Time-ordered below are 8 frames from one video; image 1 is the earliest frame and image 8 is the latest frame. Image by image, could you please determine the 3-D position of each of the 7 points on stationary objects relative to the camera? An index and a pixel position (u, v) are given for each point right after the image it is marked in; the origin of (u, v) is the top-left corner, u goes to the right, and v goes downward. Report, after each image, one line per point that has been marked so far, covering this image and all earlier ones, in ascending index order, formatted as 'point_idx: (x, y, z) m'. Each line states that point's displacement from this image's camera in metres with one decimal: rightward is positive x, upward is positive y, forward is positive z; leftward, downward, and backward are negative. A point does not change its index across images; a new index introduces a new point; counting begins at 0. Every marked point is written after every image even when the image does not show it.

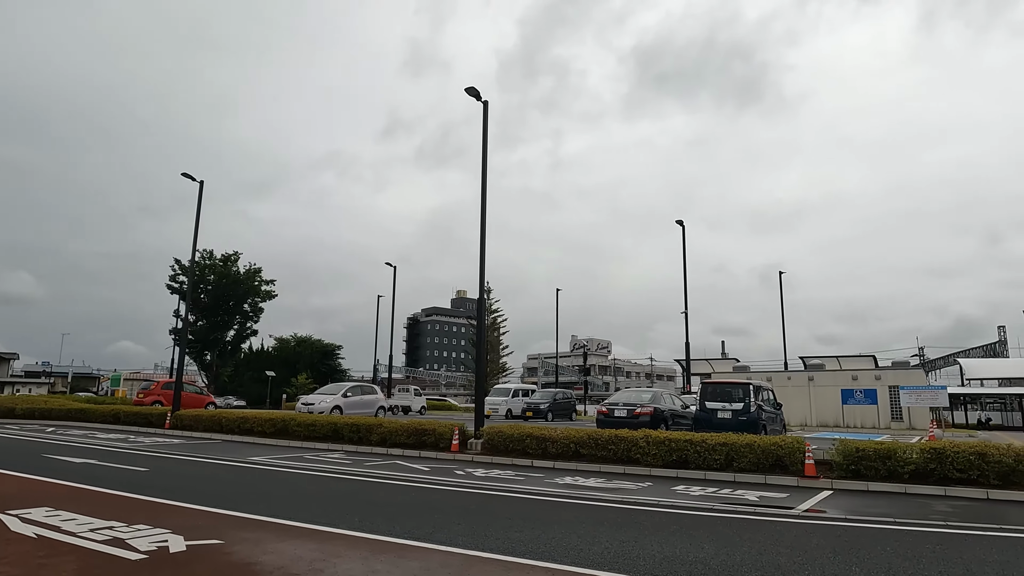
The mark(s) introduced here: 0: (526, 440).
0: (+0.3, -3.4, +14.7) m
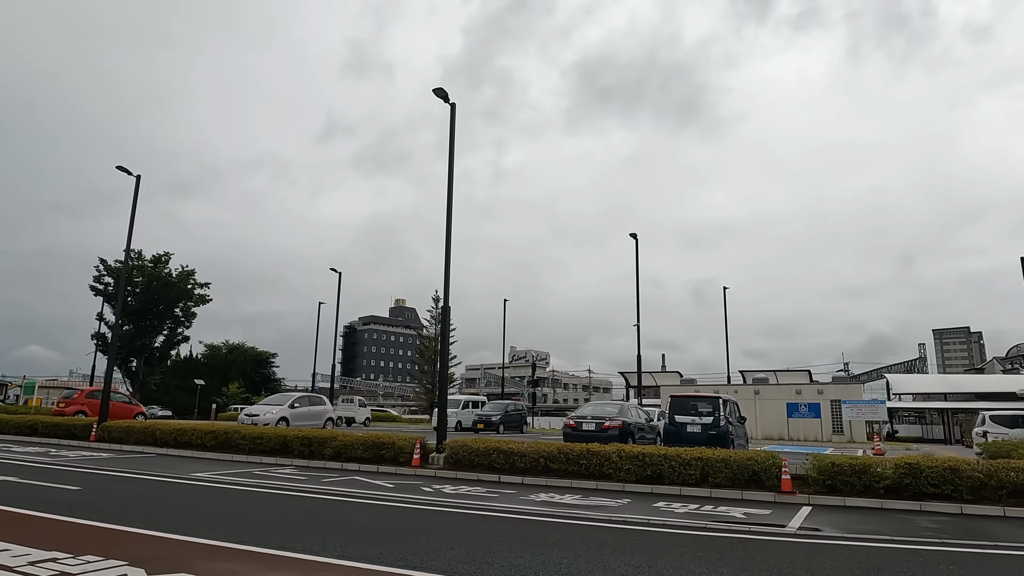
0: (-0.4, -3.6, +14.1) m
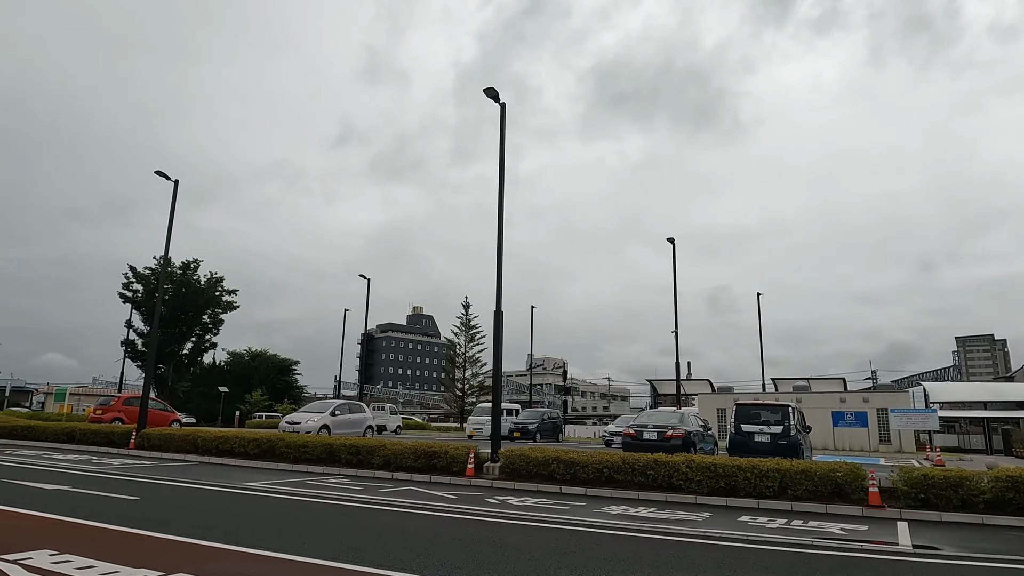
0: (+0.8, -3.6, +13.7) m
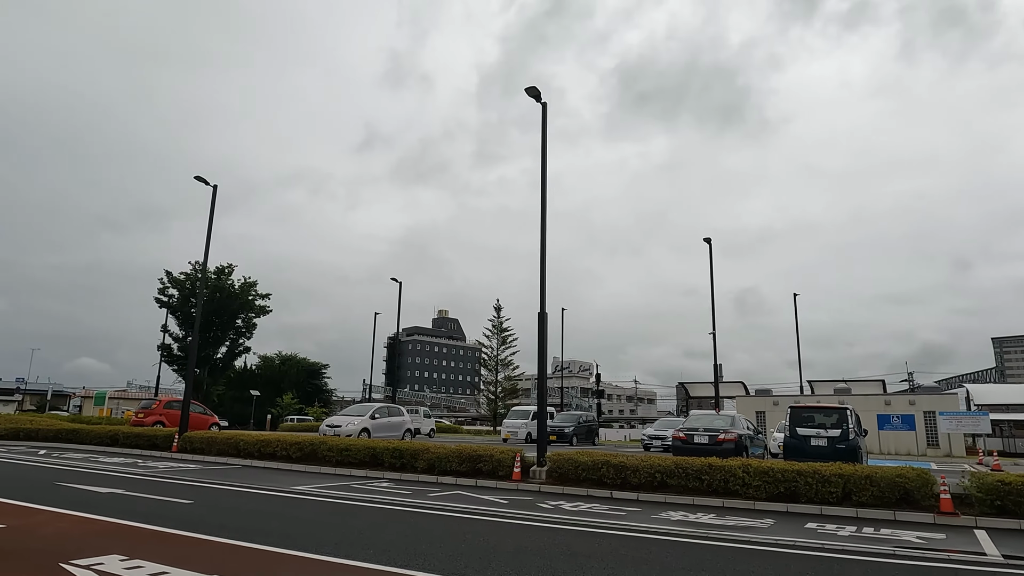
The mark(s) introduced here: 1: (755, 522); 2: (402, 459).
0: (+1.8, -3.7, +13.4) m
1: (+3.8, -3.6, +10.2) m
2: (-2.7, -4.2, +16.1) m
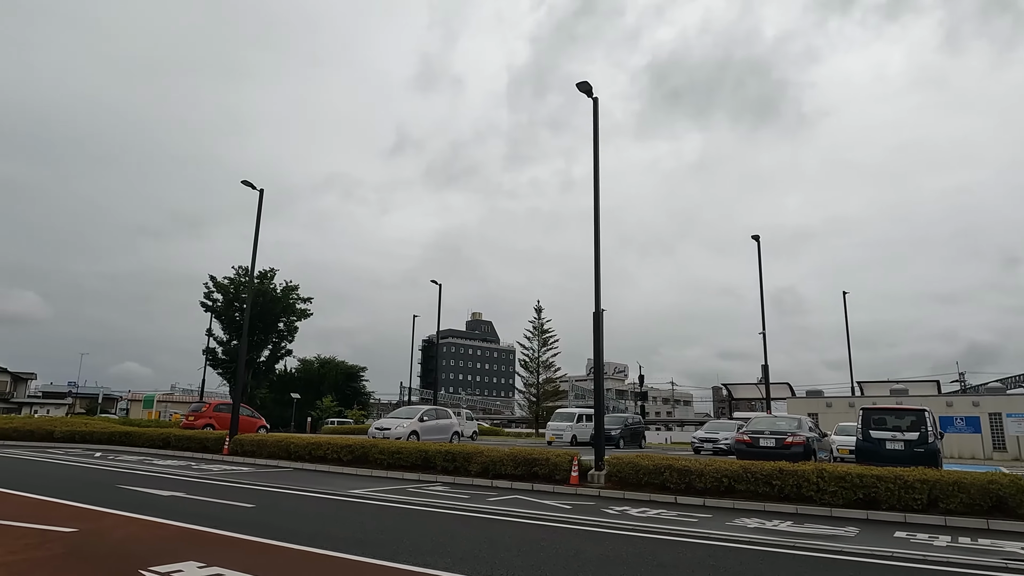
0: (+3.0, -3.6, +13.0) m
1: (+4.8, -3.6, +9.7) m
2: (-1.4, -4.2, +15.9) m
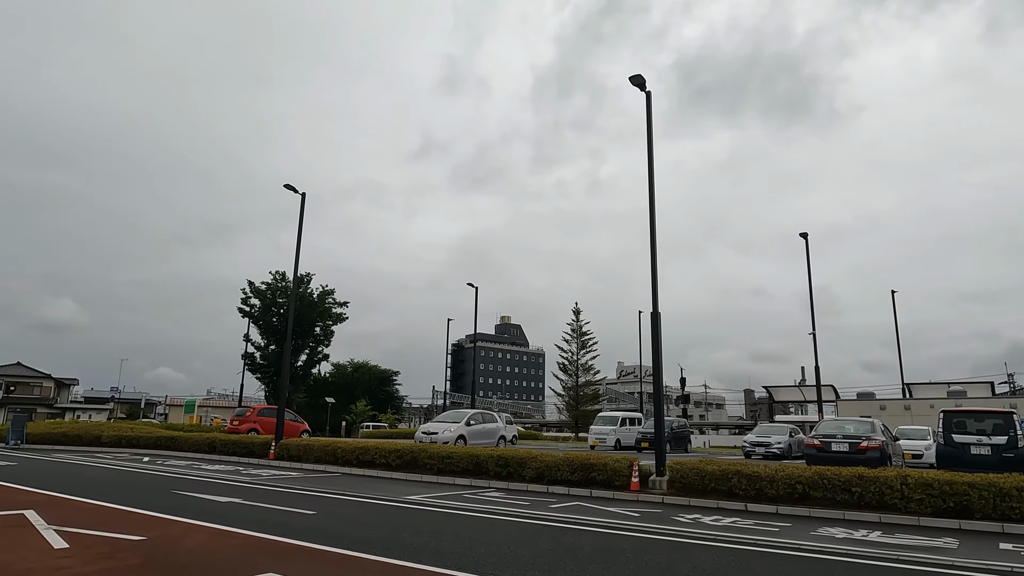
0: (+4.1, -3.6, +12.4) m
1: (+5.8, -3.5, +9.1) m
2: (-0.1, -4.2, +15.5) m
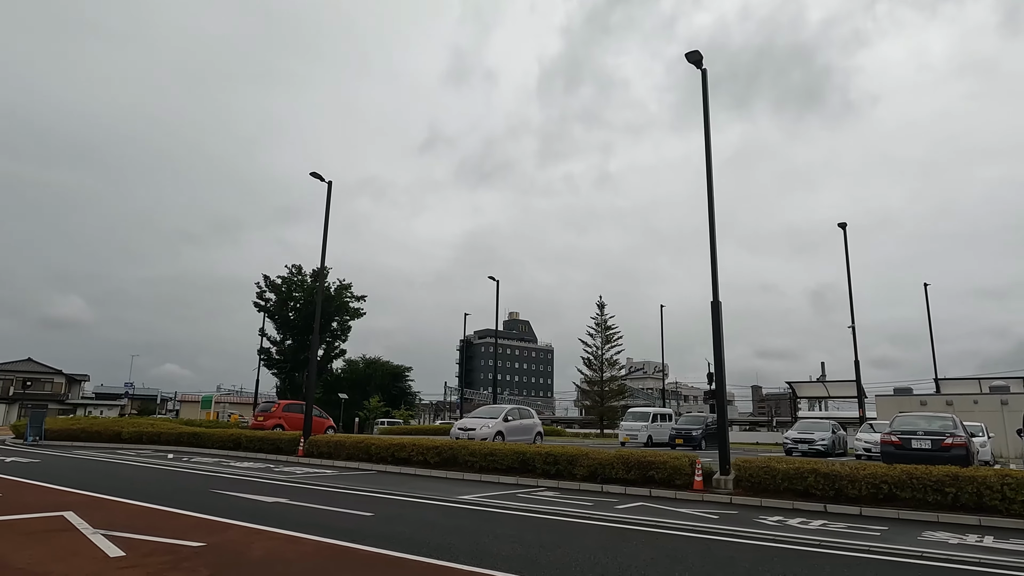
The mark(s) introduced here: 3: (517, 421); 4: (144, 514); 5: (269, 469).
0: (+5.2, -3.3, +11.6) m
1: (+6.9, -3.3, +8.3) m
2: (+1.0, -4.0, +14.8) m
3: (+0.1, -3.9, +19.6) m
4: (-5.0, -3.0, +8.9) m
5: (-6.3, -4.7, +17.0) m
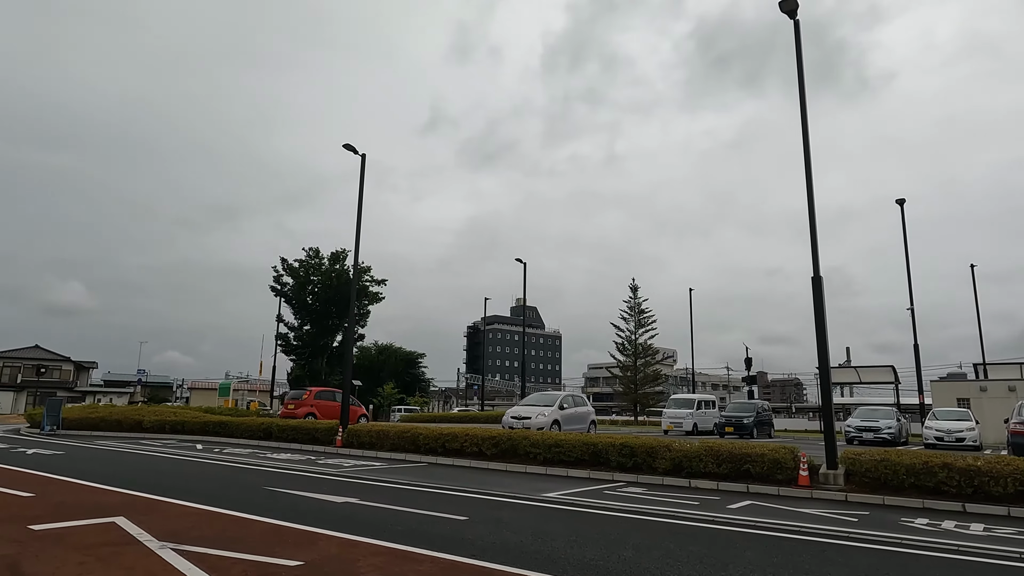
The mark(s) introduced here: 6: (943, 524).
0: (+6.7, -2.9, +10.4) m
1: (+8.3, -2.9, +7.0) m
2: (+2.5, -3.5, +13.5) m
3: (+1.6, -3.4, +18.3) m
4: (-3.5, -2.7, +7.6) m
5: (-4.8, -4.2, +15.7) m
6: (+5.7, -3.1, +8.8) m
